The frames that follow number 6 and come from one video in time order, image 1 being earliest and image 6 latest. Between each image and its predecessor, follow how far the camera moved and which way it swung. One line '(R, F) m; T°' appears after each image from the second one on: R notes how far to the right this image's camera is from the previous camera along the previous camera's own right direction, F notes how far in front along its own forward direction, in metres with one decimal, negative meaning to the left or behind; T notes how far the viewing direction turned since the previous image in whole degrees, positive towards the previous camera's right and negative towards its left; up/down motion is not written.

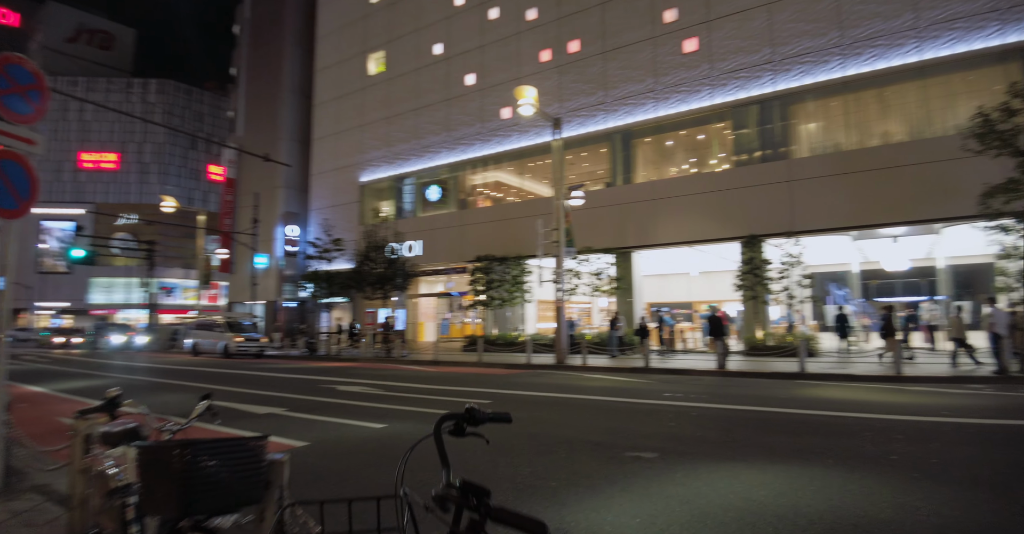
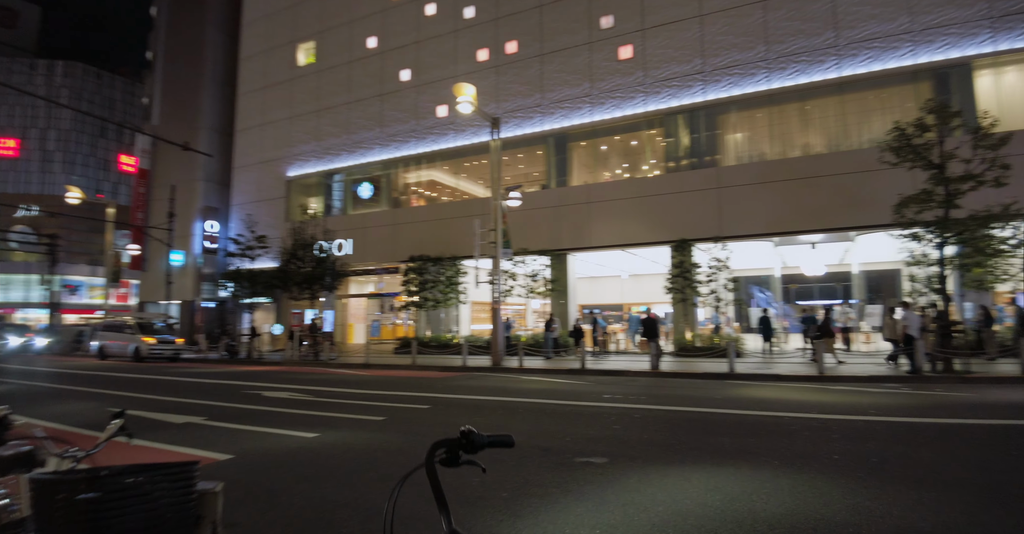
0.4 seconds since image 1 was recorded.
(0.0, +0.4) m; +7°
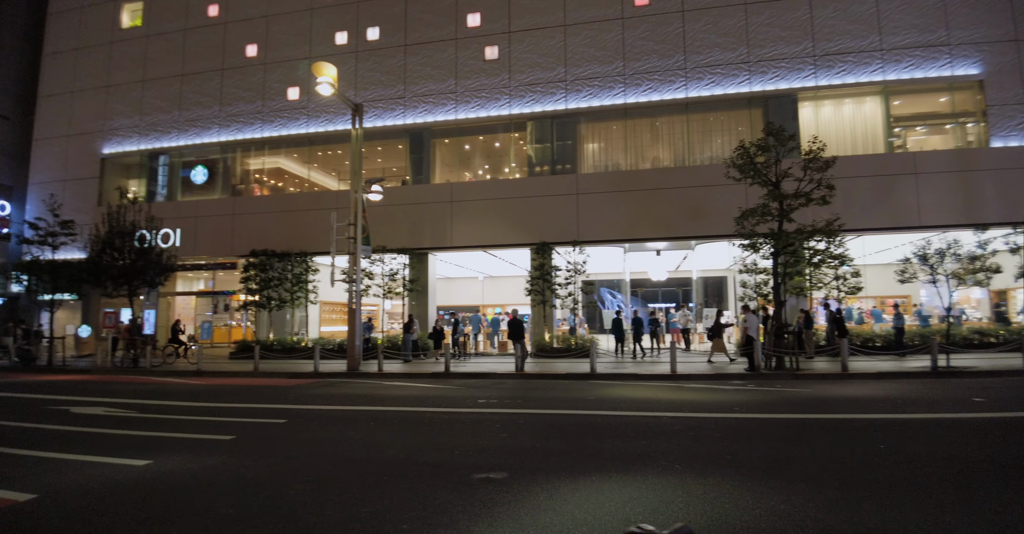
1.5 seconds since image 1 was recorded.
(-0.1, +0.6) m; +15°
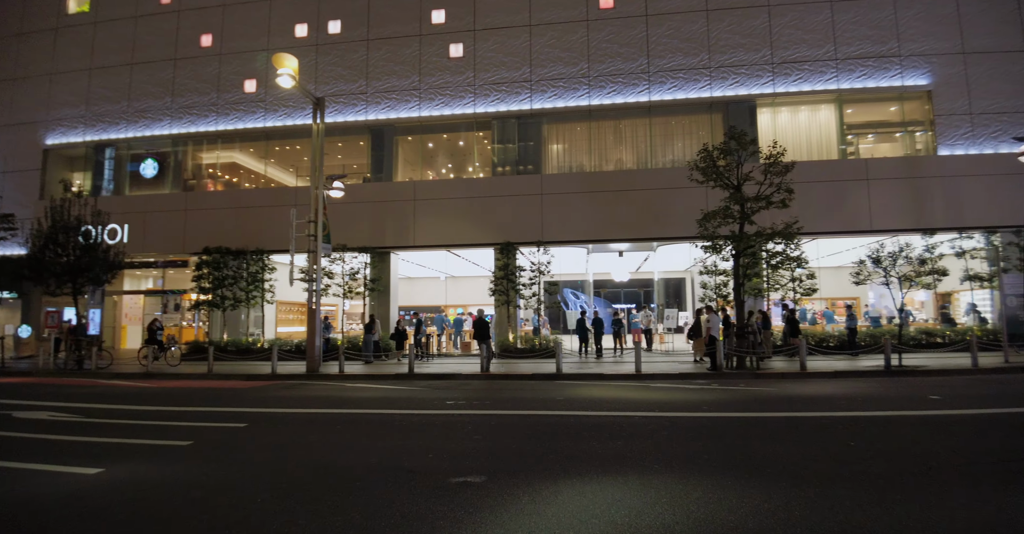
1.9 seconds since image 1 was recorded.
(-0.1, +0.1) m; +4°
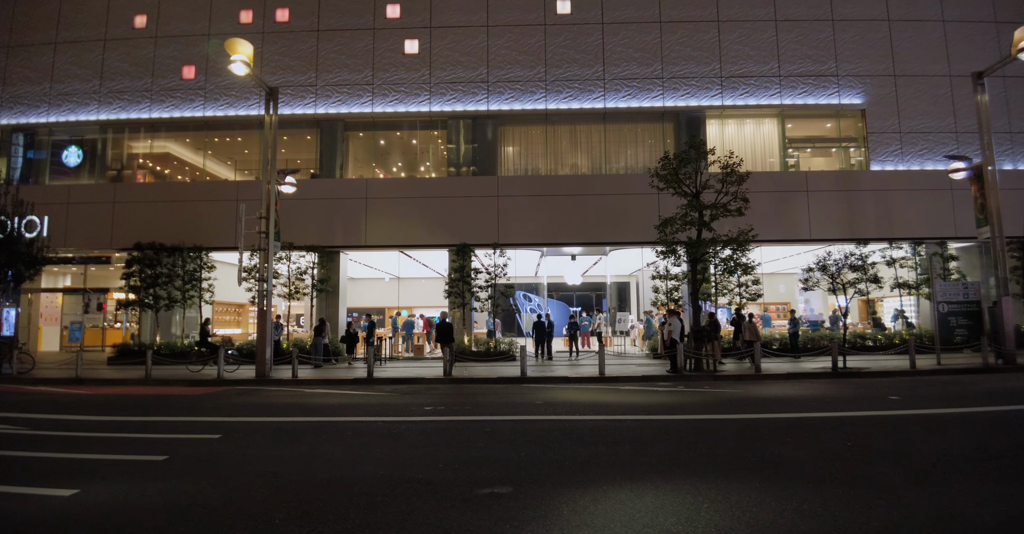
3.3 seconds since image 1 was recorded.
(-0.4, +0.1) m; +6°
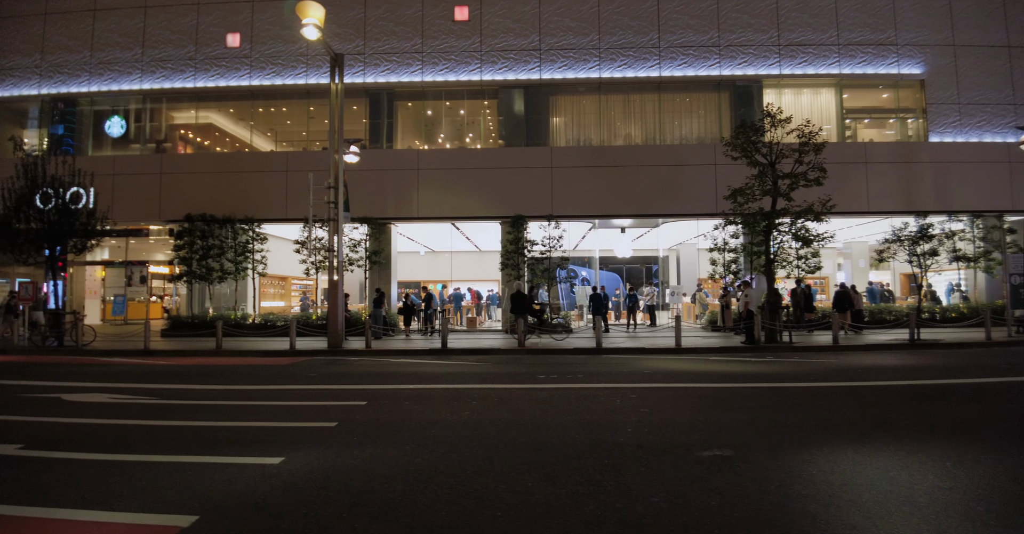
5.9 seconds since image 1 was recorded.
(-1.3, 0.0) m; 0°
